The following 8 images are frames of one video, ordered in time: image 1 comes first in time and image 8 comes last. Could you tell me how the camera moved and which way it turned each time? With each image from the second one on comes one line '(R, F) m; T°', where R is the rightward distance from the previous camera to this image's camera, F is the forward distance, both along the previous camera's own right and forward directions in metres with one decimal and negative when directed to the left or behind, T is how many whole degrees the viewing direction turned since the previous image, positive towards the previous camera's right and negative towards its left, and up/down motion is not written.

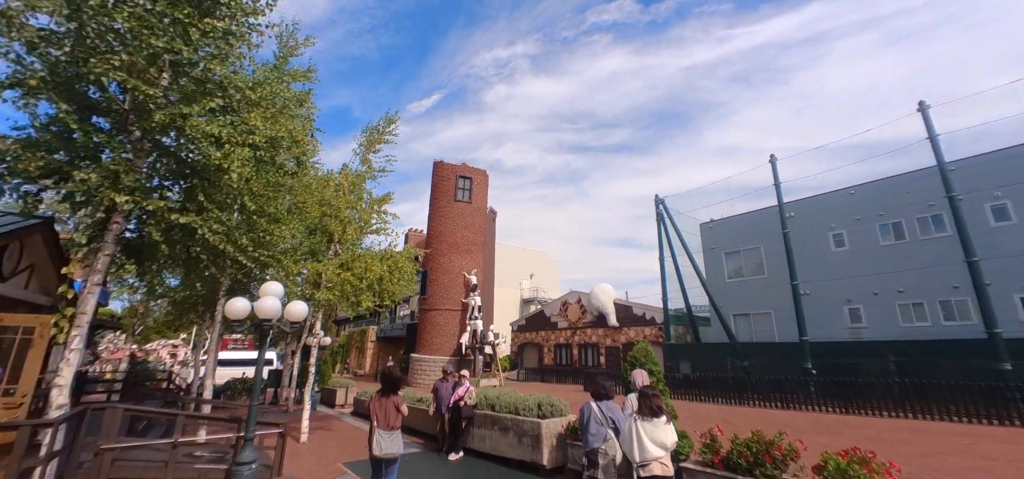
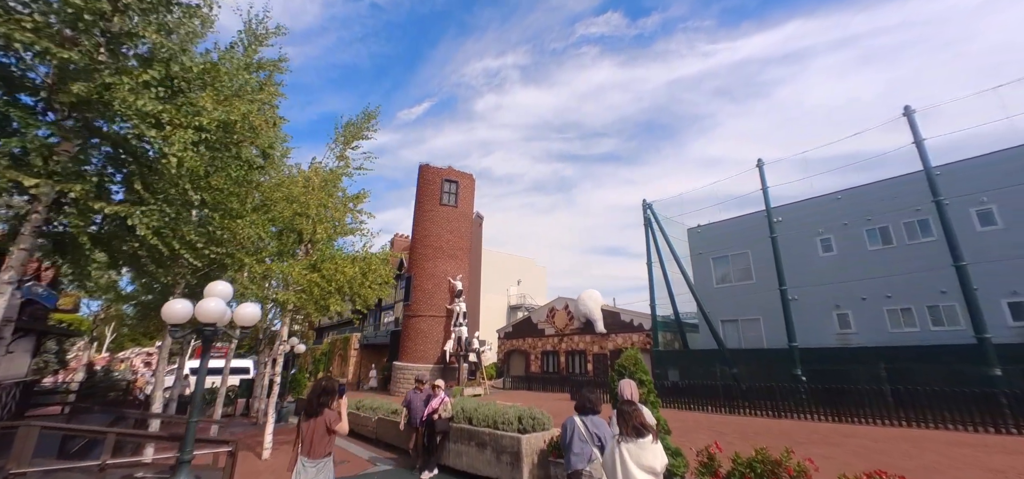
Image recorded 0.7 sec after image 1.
(+0.2, +0.6) m; +2°
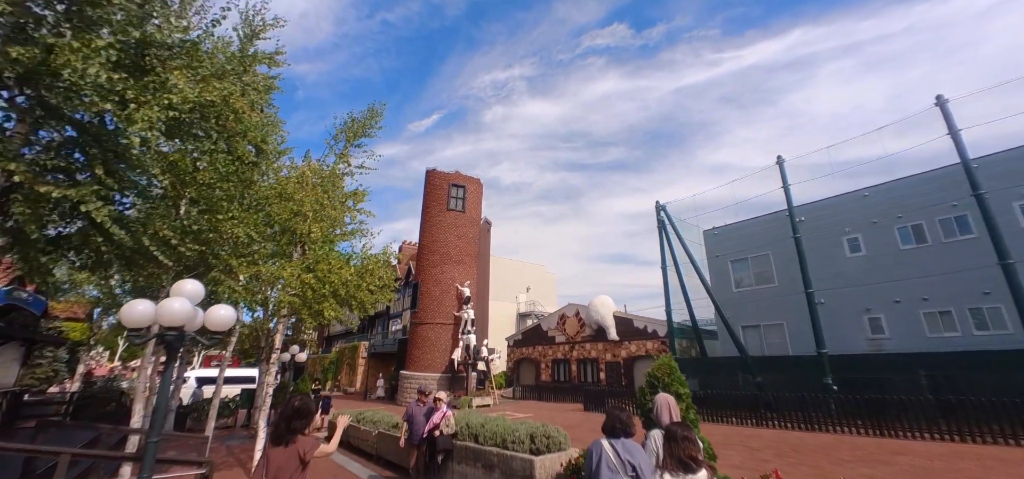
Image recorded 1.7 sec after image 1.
(0.0, +0.8) m; -1°
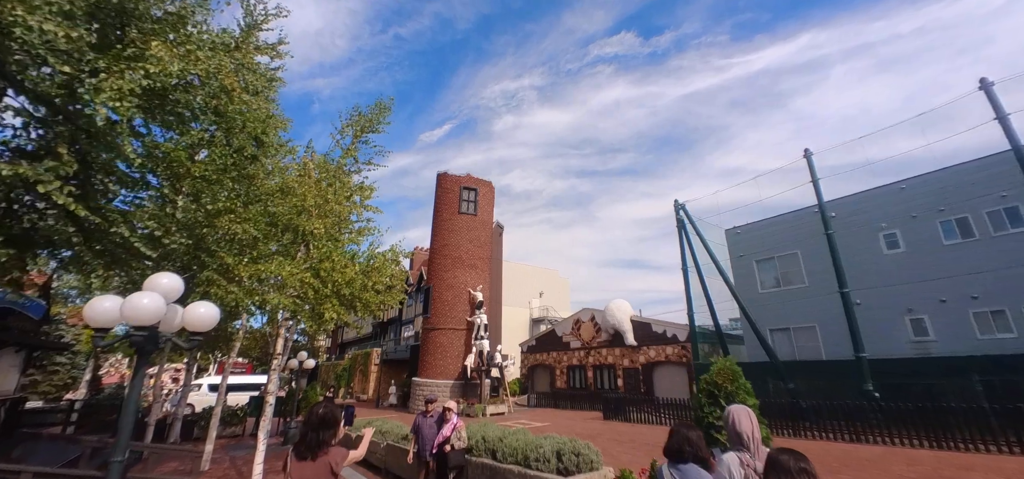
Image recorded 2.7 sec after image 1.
(-0.1, +0.8) m; -2°
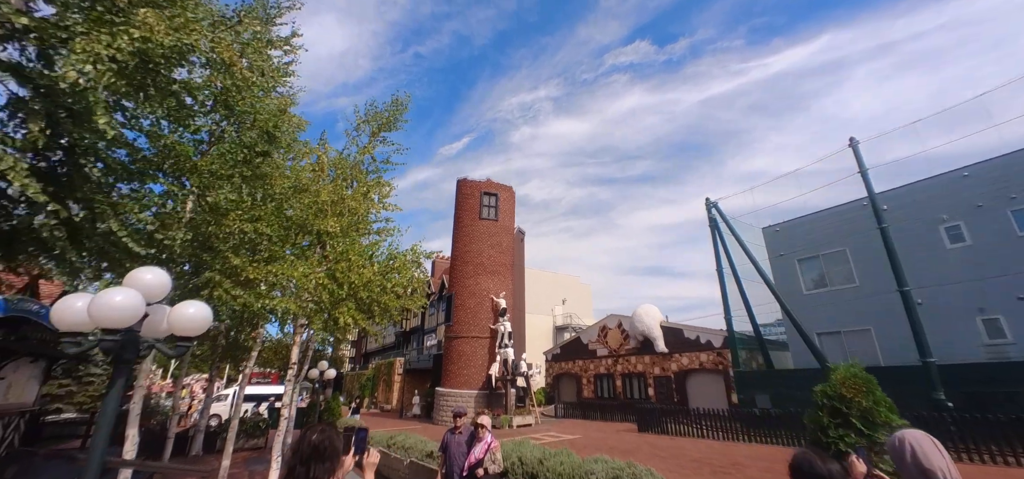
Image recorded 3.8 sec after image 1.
(-0.2, +0.8) m; -3°
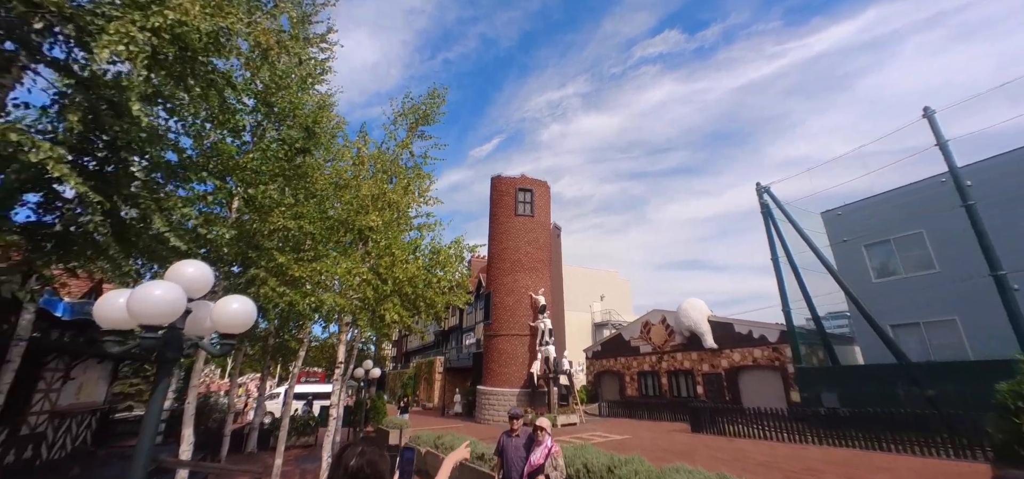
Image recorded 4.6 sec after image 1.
(-0.3, +0.5) m; -5°
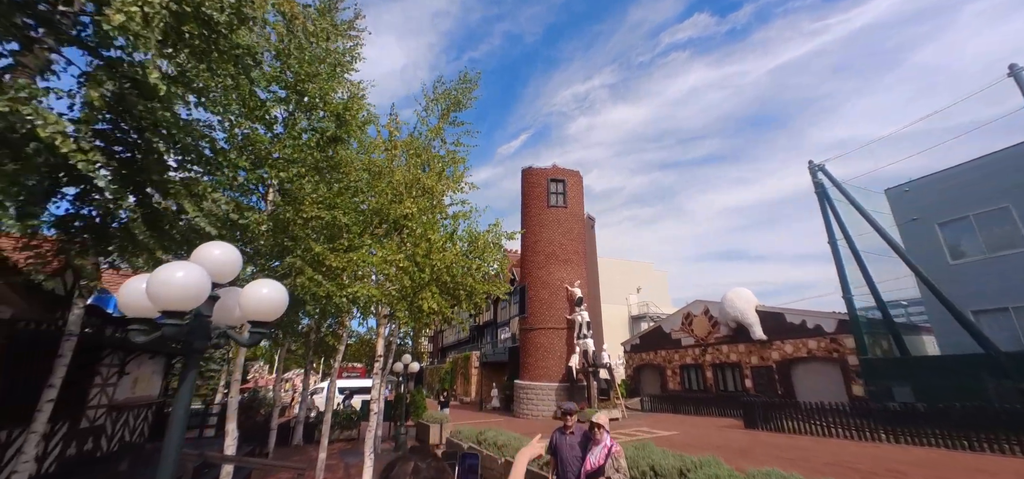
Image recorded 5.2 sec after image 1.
(-0.2, +0.5) m; -4°
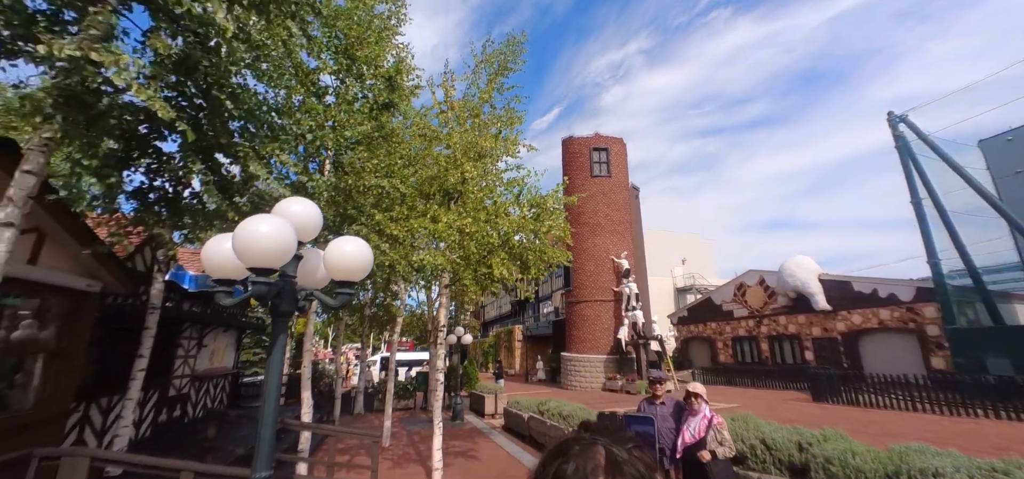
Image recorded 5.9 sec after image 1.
(-0.5, +0.4) m; -5°
